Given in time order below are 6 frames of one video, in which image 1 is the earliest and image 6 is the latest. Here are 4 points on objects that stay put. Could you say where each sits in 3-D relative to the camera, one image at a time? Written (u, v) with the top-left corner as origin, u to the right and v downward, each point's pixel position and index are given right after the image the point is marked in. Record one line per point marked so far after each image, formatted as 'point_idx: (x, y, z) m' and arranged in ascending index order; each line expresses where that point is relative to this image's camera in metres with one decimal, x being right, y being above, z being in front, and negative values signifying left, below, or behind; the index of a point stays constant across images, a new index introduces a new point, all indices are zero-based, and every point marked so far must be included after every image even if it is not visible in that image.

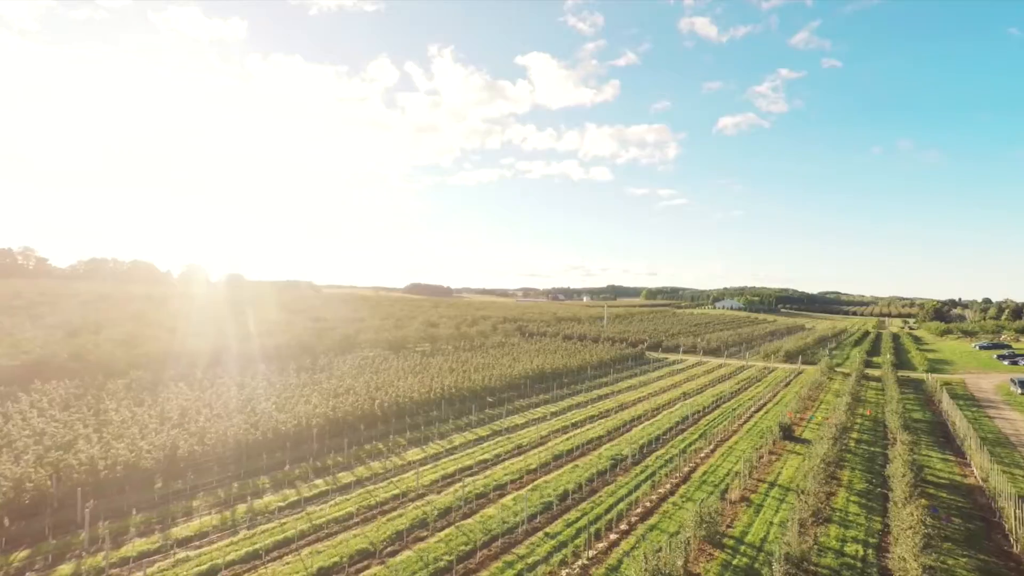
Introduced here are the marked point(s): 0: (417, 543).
0: (-2.9, -7.7, +15.4) m
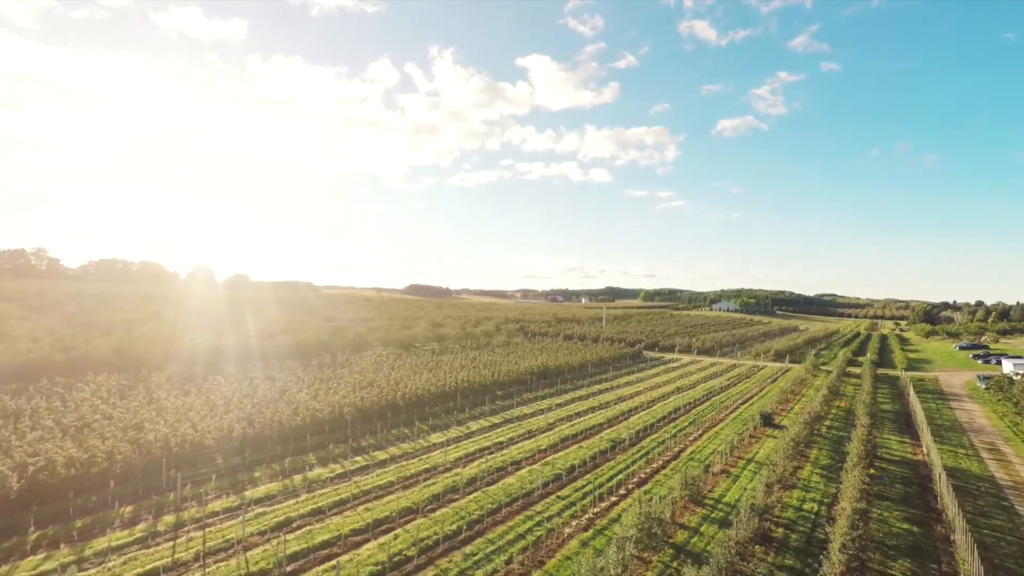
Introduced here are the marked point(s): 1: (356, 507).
0: (-2.2, -7.8, +18.6) m
1: (-5.6, -7.8, +18.1) m
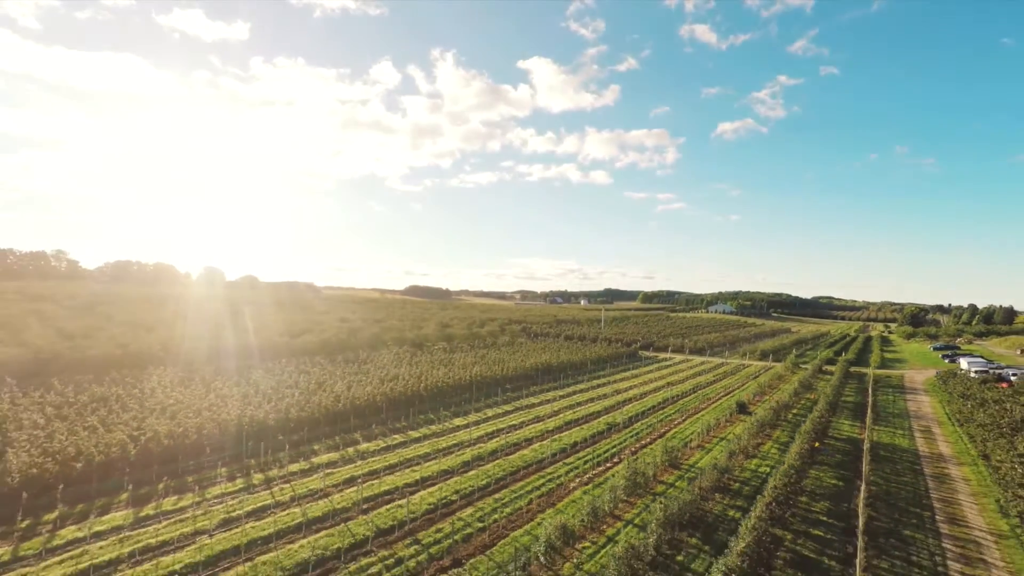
0: (-1.5, -8.1, +23.2) m
1: (-4.9, -8.1, +22.8) m
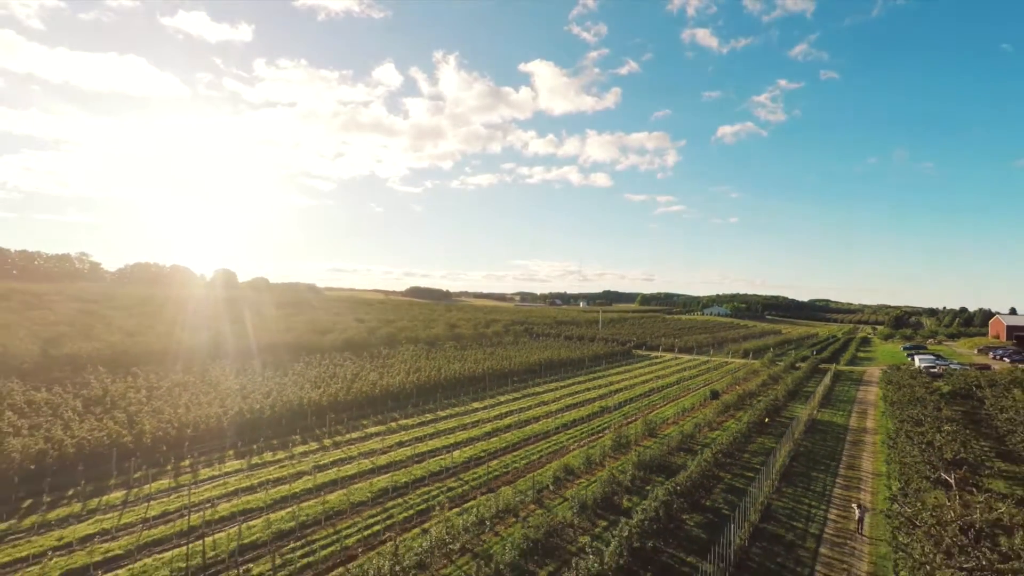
0: (-0.8, -8.5, +29.3) m
1: (-4.2, -8.4, +28.9) m
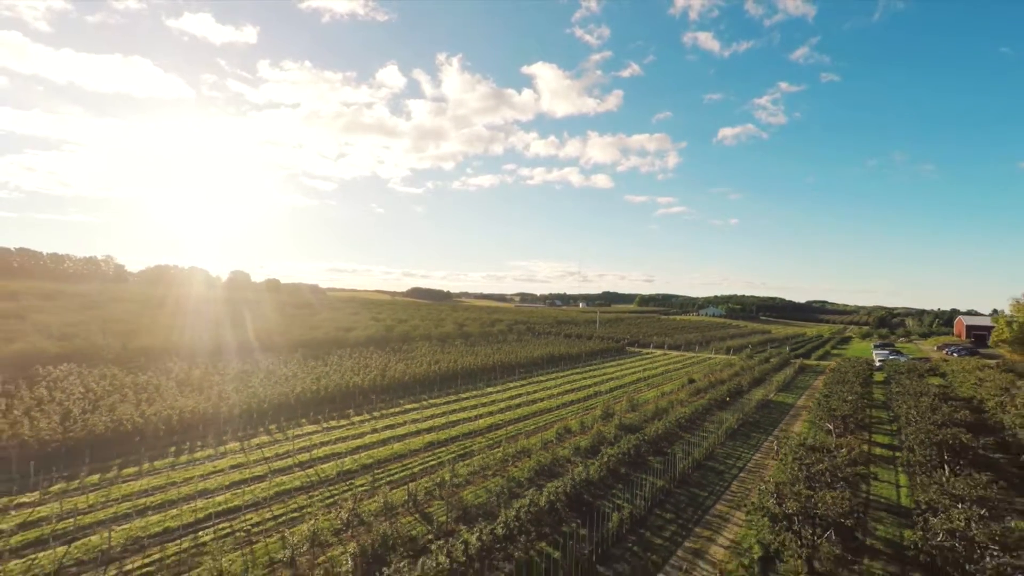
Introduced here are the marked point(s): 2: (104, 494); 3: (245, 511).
0: (-0.1, -8.8, +36.4) m
1: (-3.4, -8.7, +36.0) m
2: (-15.9, -8.1, +19.9) m
3: (-9.7, -8.1, +18.4) m
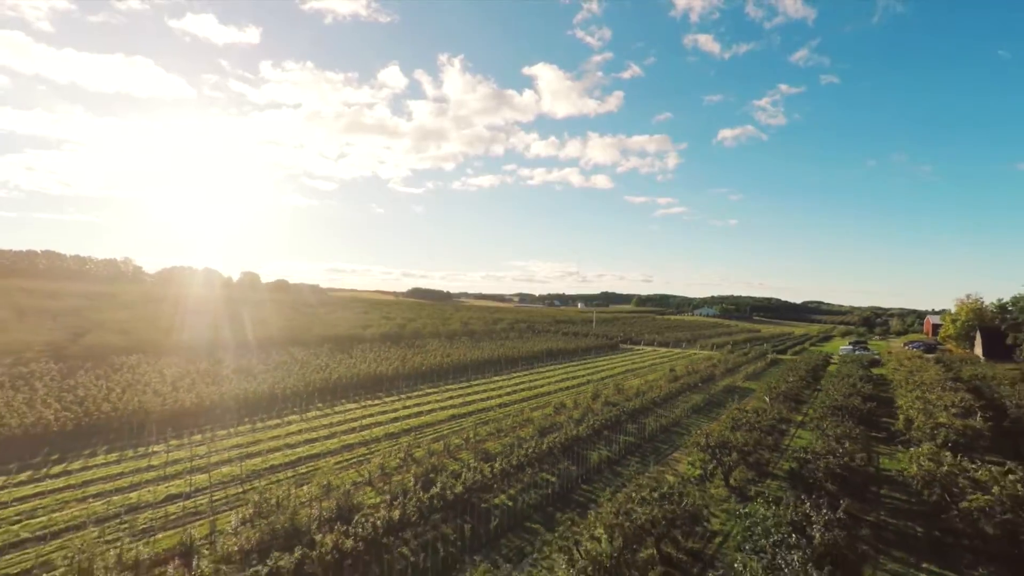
0: (+0.4, -9.0, +42.9) m
1: (-3.0, -8.9, +42.5) m
2: (-15.5, -8.2, +26.4) m
3: (-9.2, -8.2, +25.0) m
